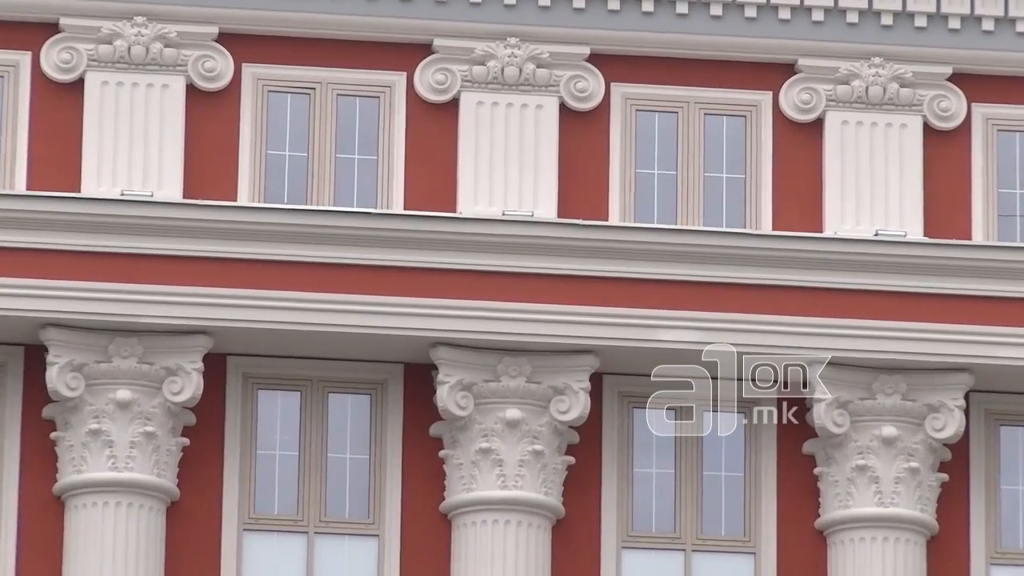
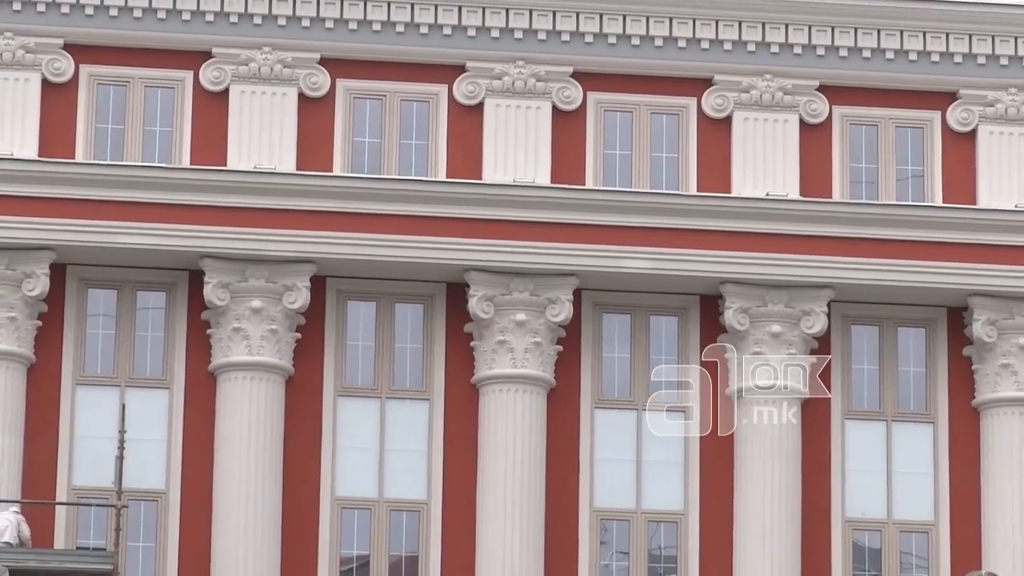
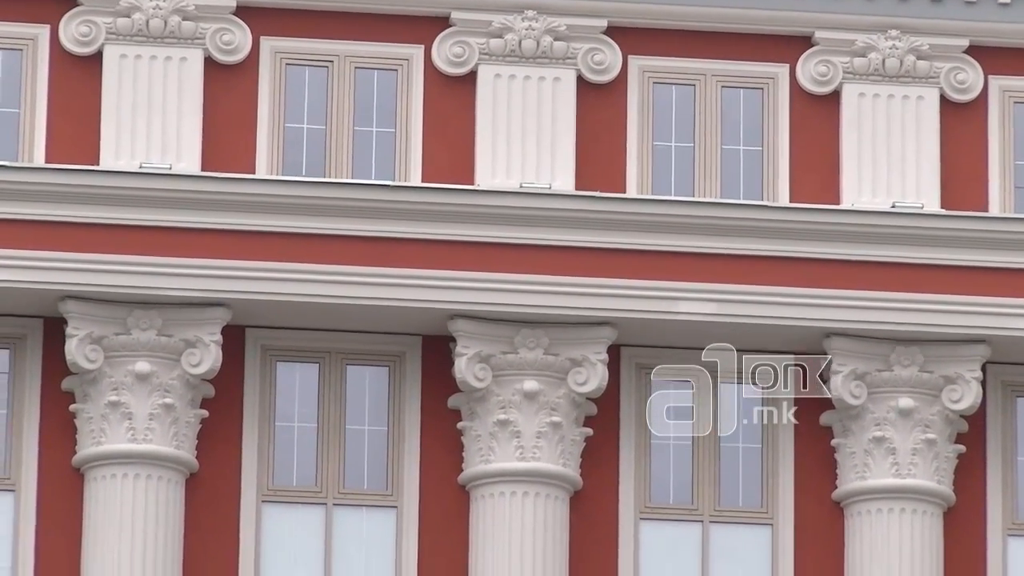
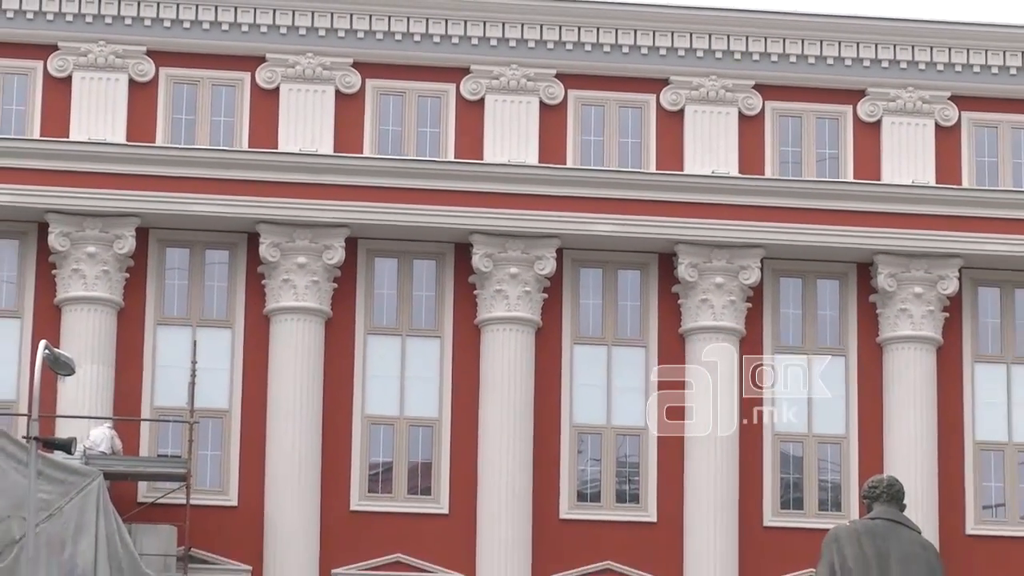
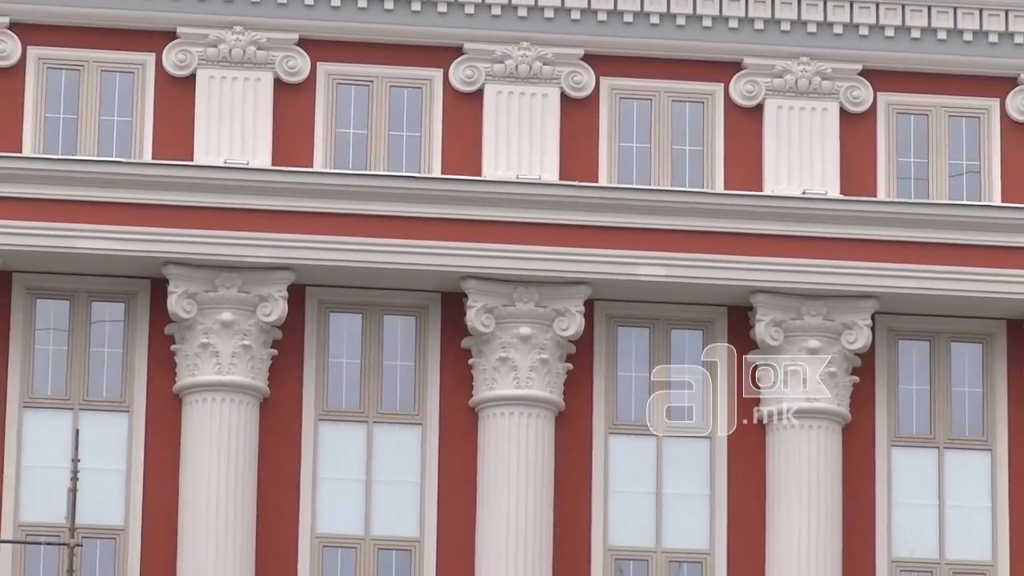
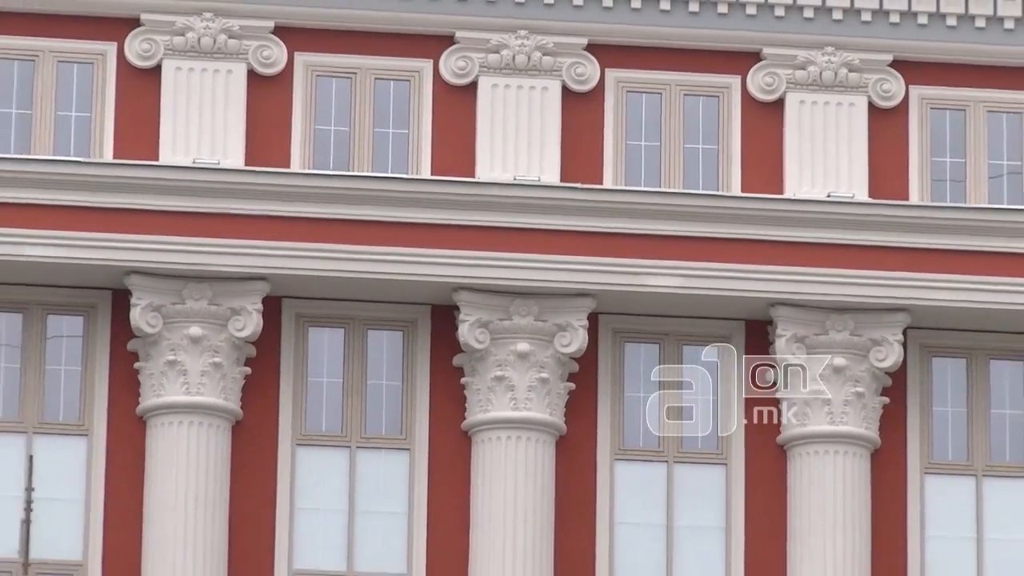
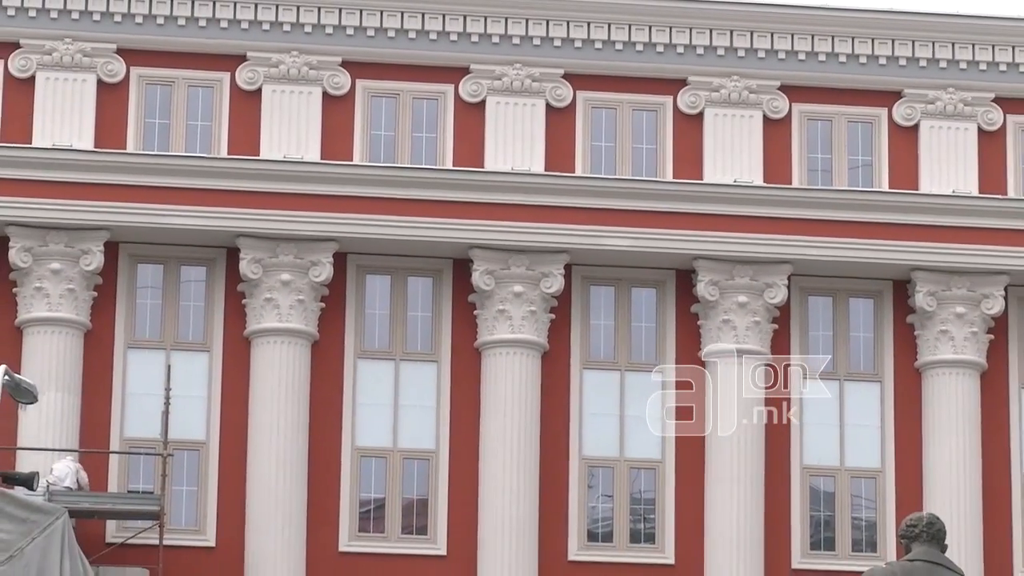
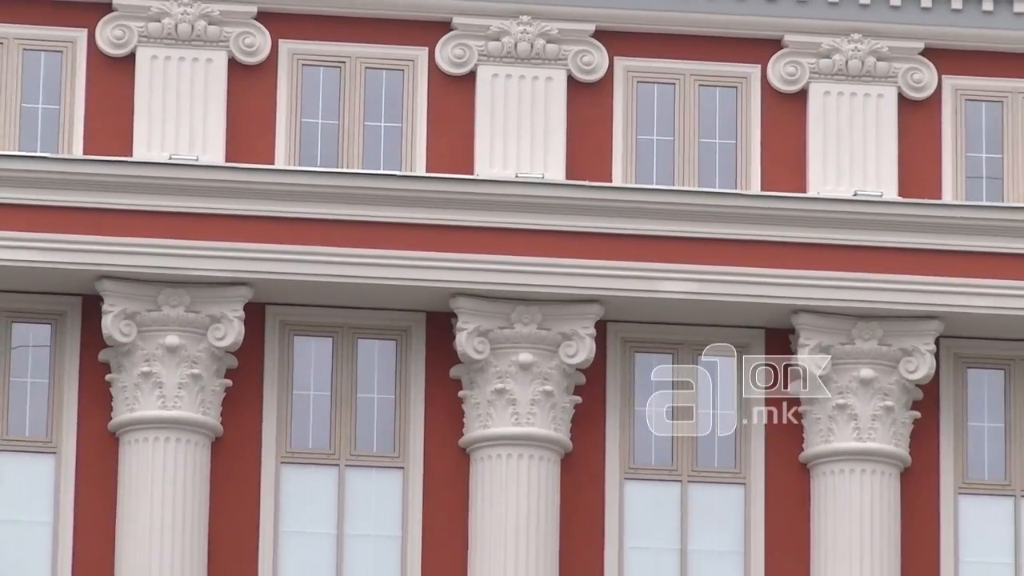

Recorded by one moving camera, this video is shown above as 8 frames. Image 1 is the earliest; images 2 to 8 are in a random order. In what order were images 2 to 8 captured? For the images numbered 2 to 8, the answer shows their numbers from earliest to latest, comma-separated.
3, 8, 6, 5, 2, 7, 4
